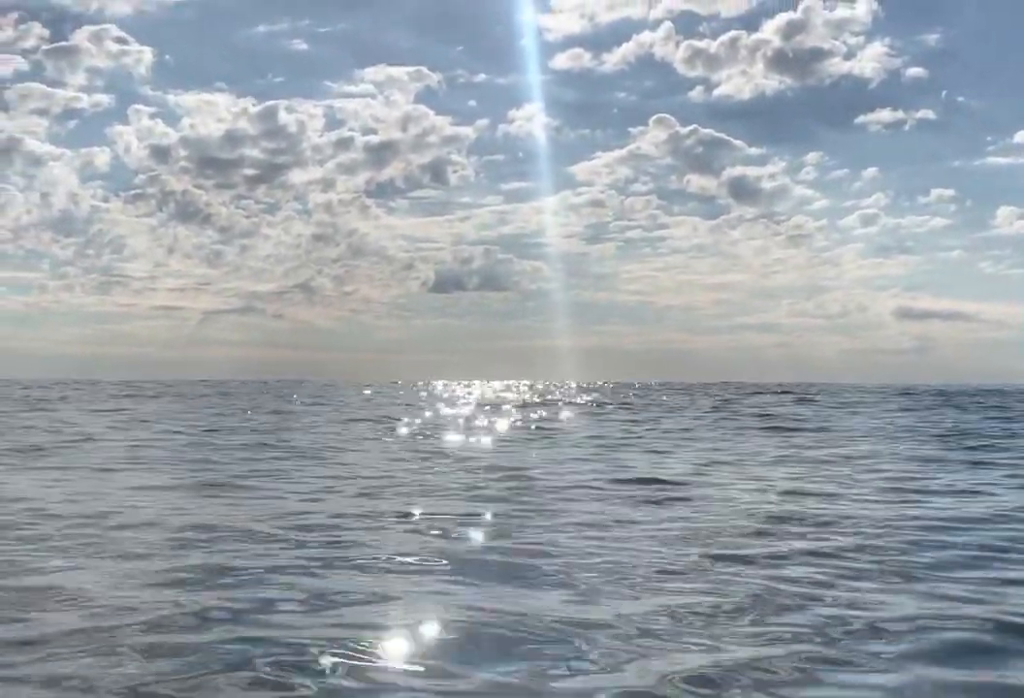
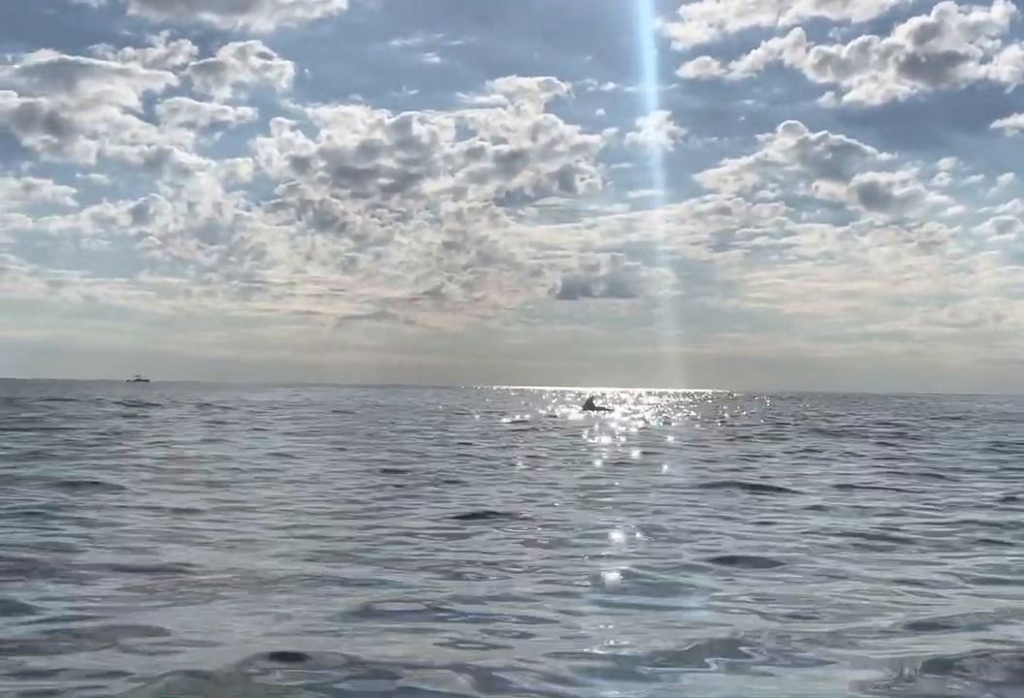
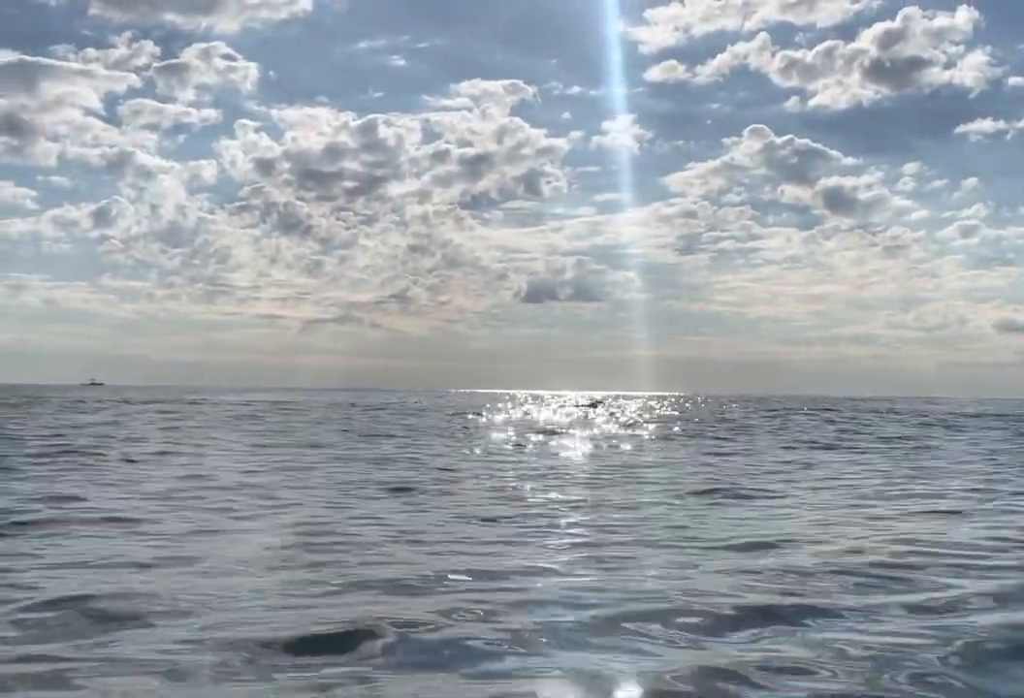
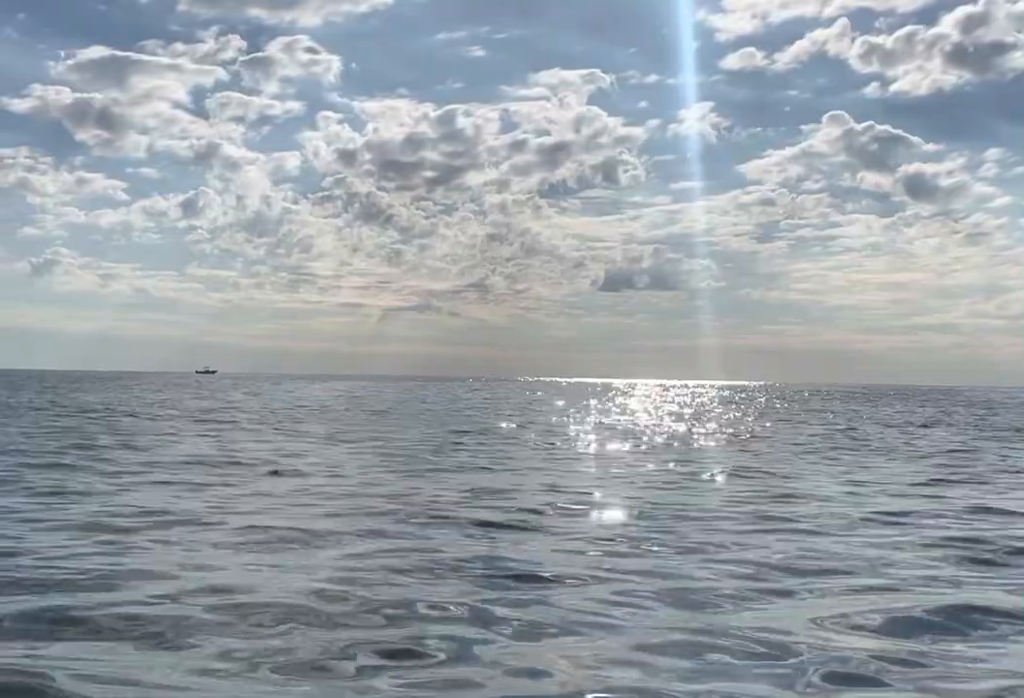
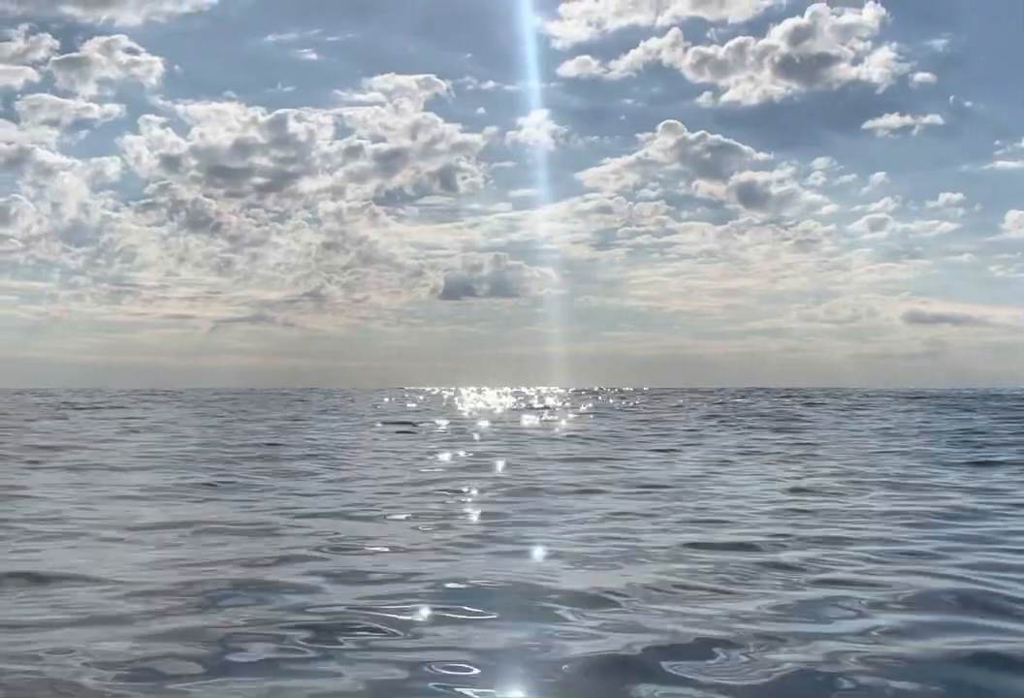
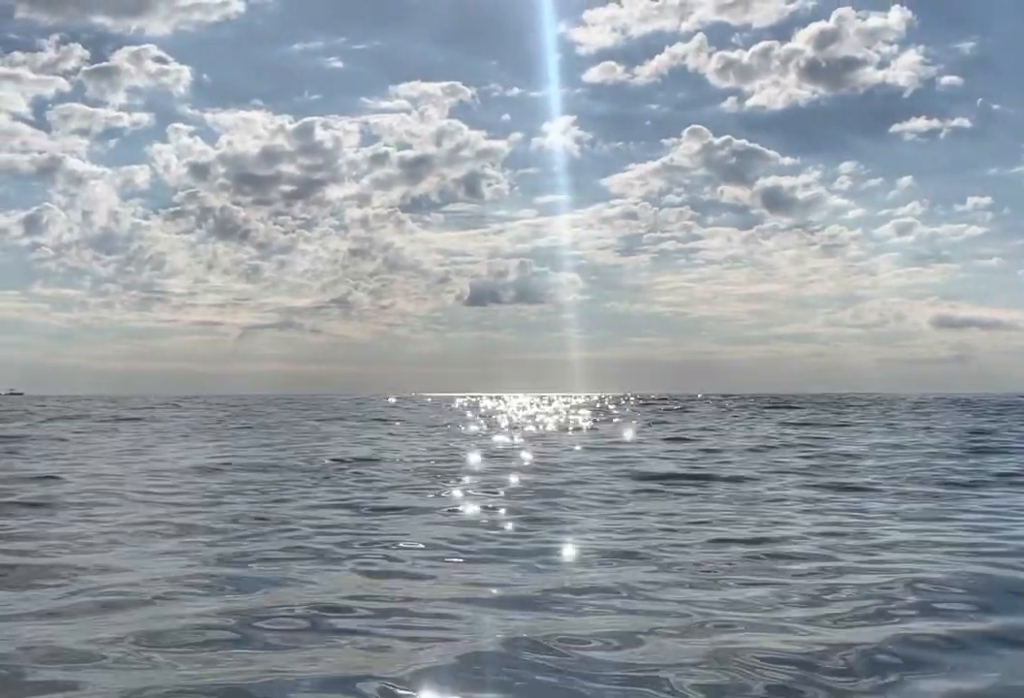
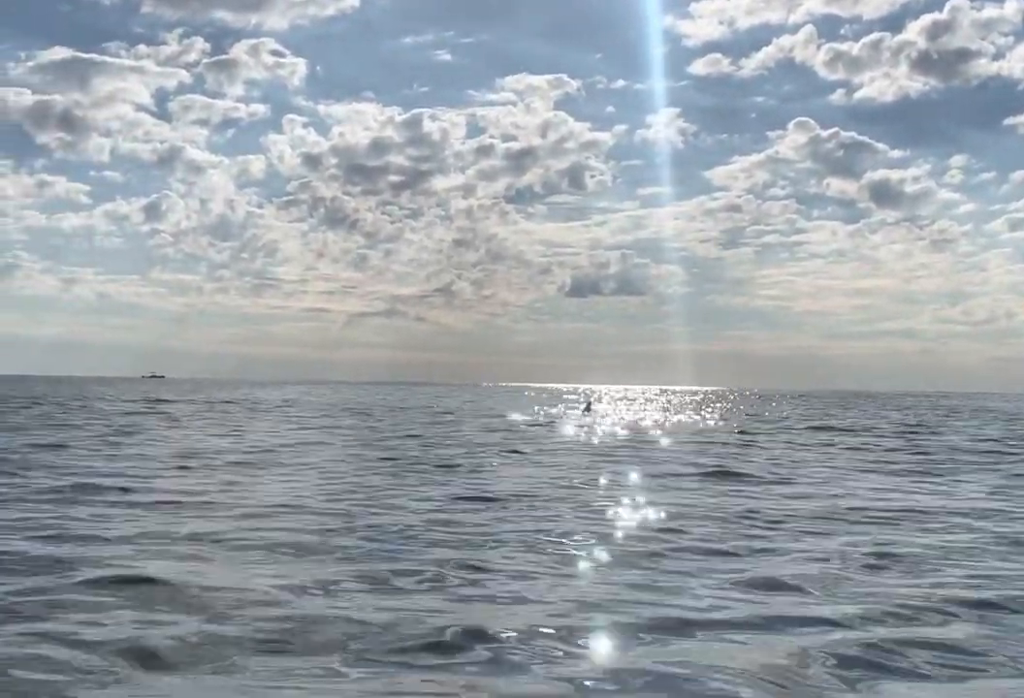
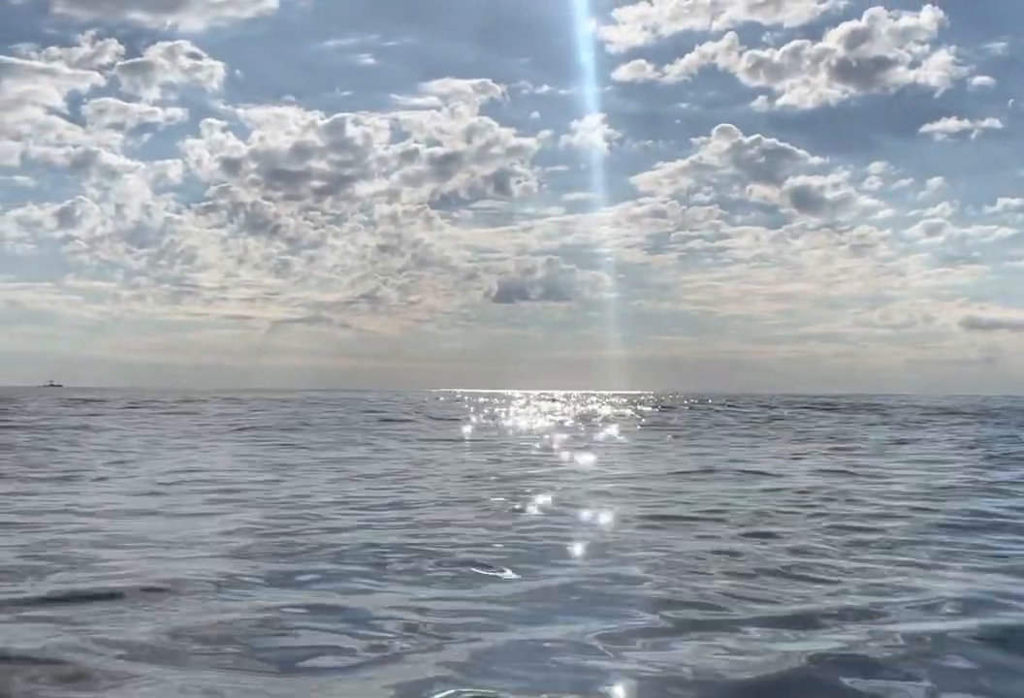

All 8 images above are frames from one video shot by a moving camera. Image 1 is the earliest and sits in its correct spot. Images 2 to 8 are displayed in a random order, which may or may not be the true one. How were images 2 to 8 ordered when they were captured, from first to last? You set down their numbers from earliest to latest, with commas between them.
5, 6, 8, 3, 2, 7, 4
